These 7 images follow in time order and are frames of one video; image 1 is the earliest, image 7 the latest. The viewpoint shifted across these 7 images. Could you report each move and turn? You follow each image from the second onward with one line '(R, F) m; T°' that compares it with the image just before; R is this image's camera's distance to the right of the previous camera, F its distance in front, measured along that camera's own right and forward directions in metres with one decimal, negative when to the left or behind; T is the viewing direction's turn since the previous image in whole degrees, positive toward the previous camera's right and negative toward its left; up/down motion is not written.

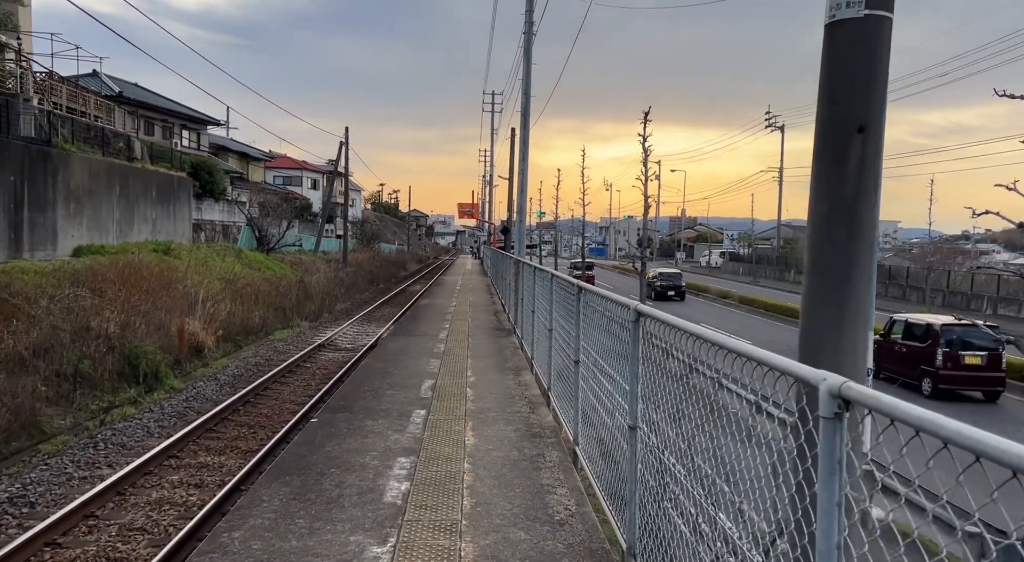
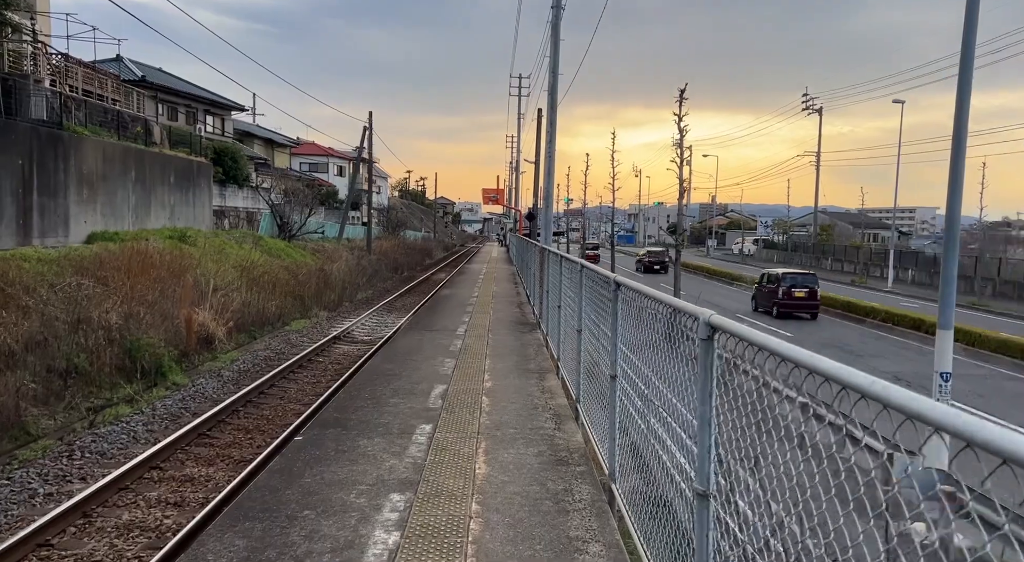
(0.0, +0.8) m; -2°
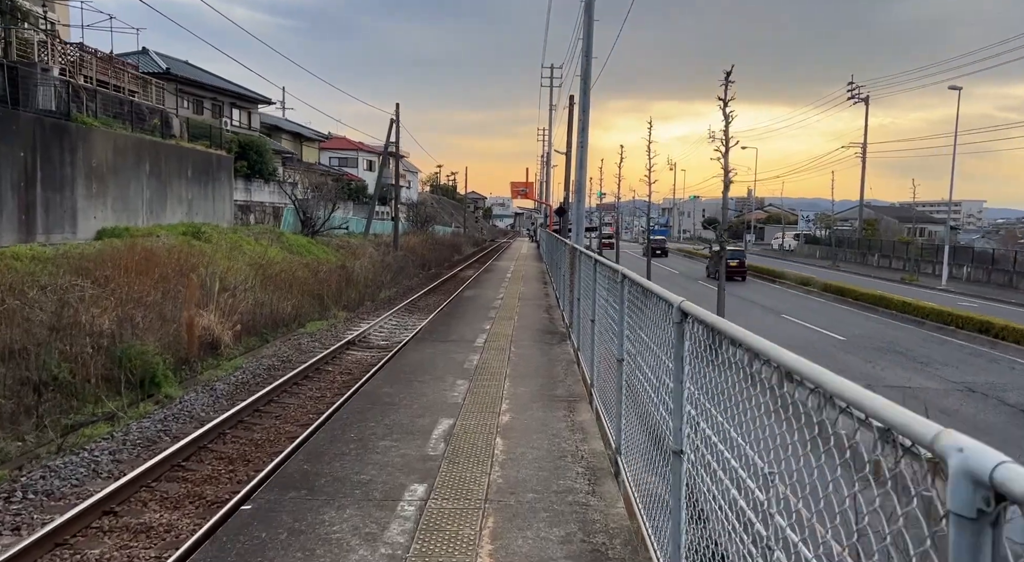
(+0.1, +1.0) m; -3°
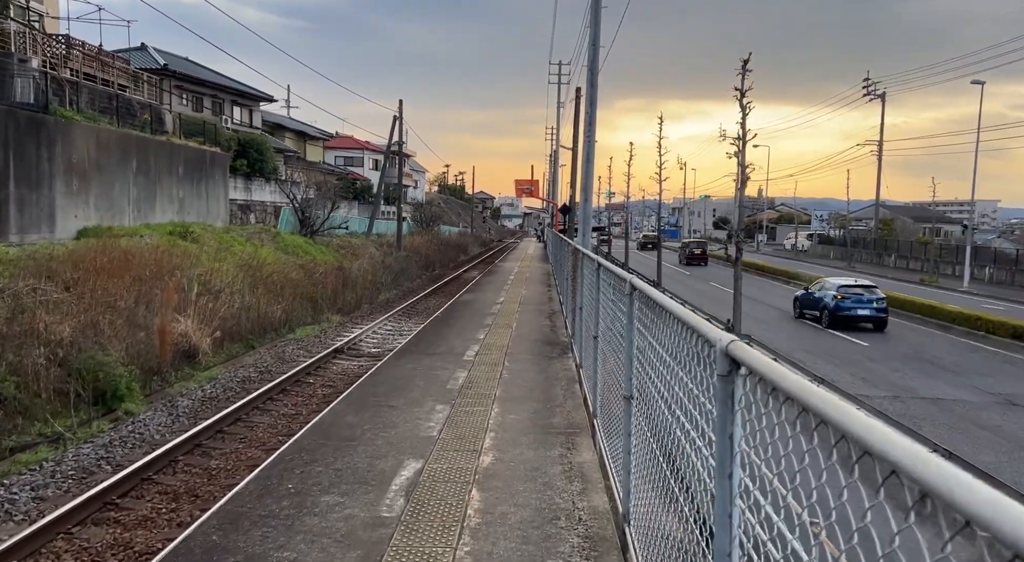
(+0.1, +0.8) m; -1°
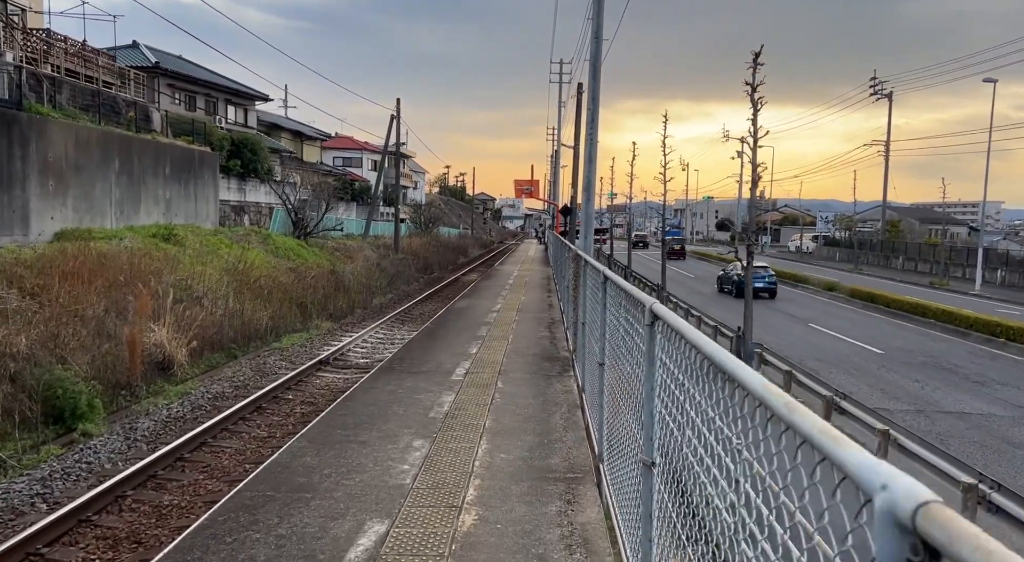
(+0.1, +0.7) m; 0°
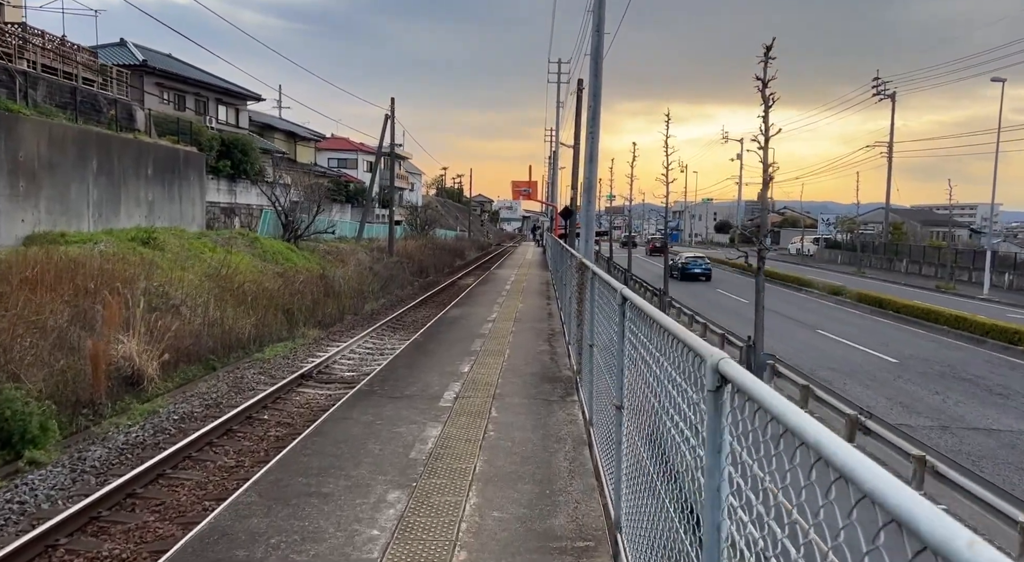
(0.0, +0.7) m; 0°
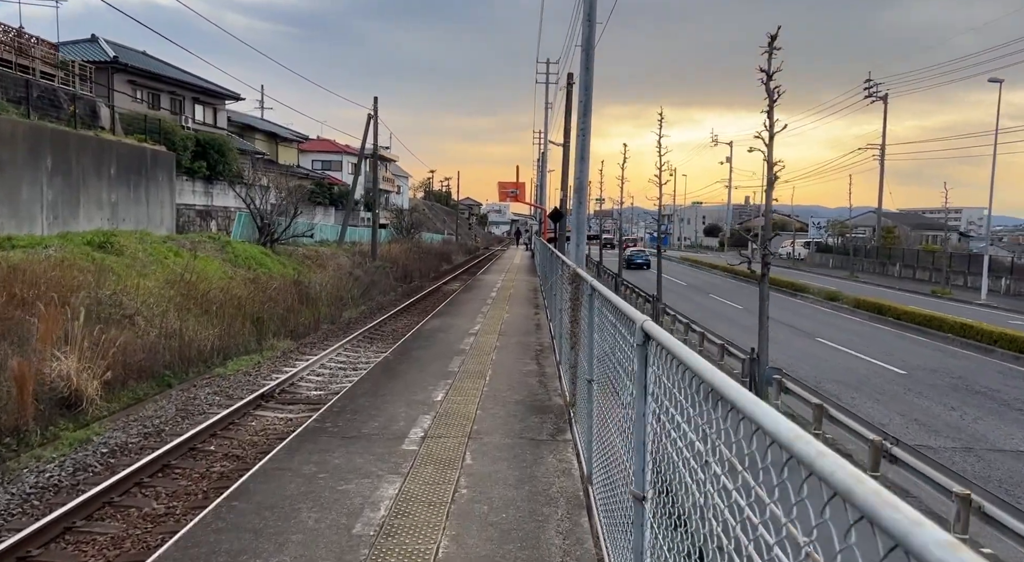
(+0.1, +0.9) m; +1°
